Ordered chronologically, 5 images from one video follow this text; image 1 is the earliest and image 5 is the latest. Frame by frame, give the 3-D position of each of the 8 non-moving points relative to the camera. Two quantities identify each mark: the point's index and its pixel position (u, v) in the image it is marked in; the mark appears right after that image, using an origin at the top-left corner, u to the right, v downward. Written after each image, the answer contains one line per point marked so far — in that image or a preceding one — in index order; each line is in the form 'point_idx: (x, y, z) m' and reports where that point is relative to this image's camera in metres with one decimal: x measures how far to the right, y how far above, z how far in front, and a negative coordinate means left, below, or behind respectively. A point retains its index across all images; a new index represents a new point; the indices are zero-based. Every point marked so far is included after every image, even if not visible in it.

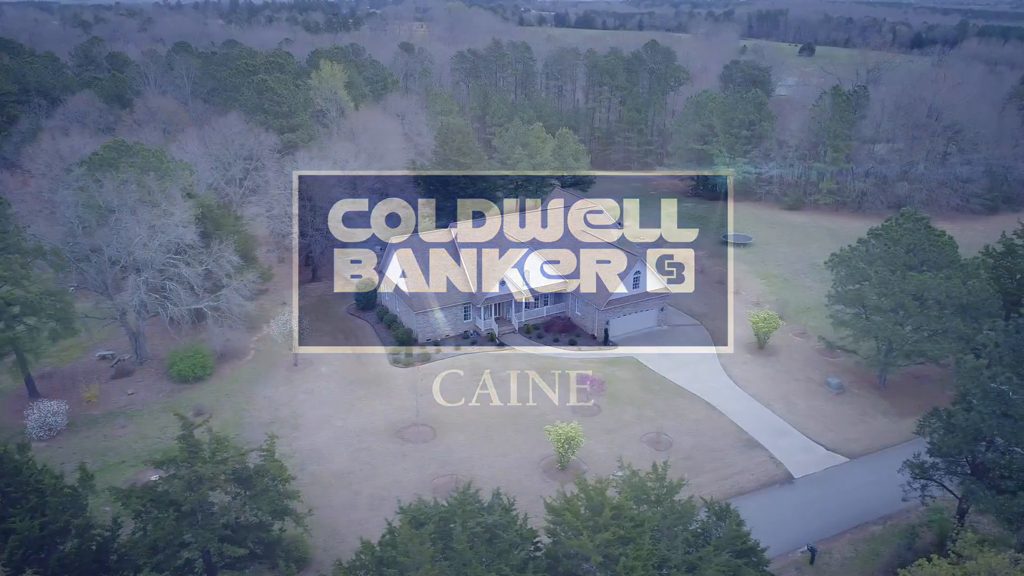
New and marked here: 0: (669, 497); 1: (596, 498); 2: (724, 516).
0: (+3.4, -4.6, +15.7) m
1: (+1.7, -4.3, +14.5) m
2: (+4.6, -5.1, +15.9) m
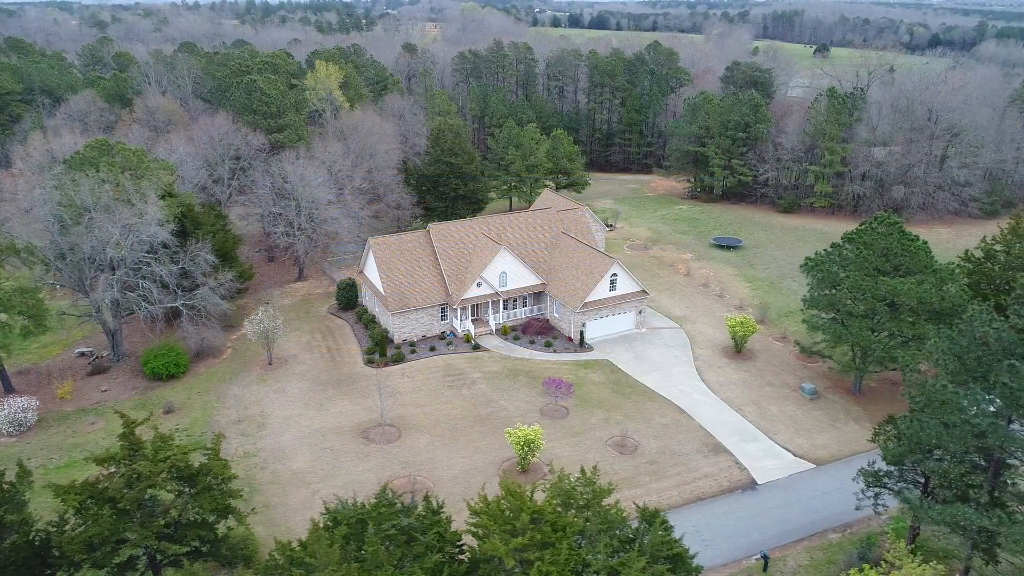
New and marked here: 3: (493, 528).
0: (+1.8, -4.6, +15.6) m
1: (+0.1, -4.3, +14.5) m
2: (+3.1, -5.2, +15.8) m
3: (-0.4, -4.7, +14.0) m
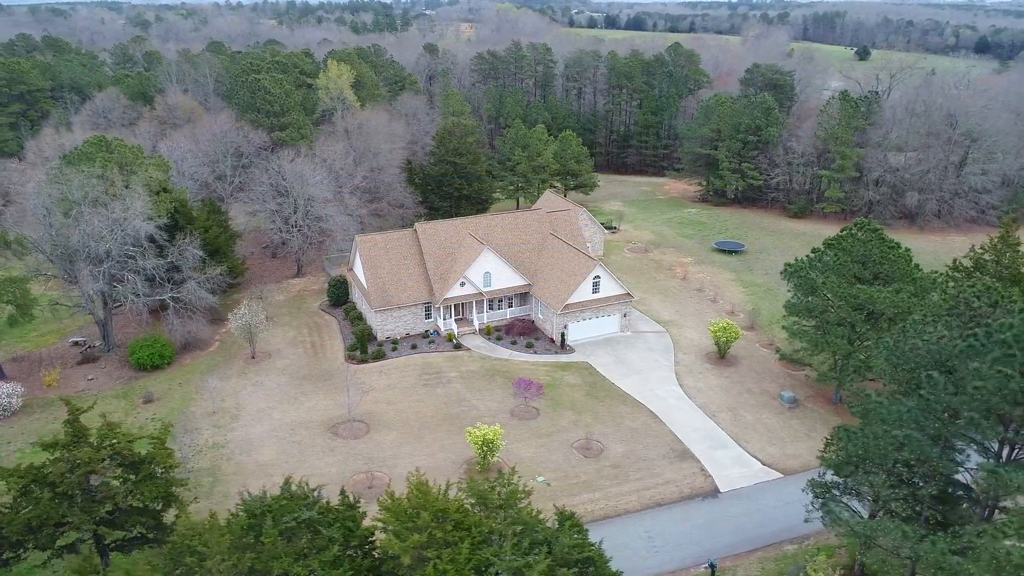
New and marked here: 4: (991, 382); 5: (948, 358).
0: (0.0, -4.7, +15.6) m
1: (-1.8, -4.3, +14.6) m
2: (+1.2, -5.2, +15.7) m
3: (-2.3, -4.7, +14.1) m
4: (+8.7, -1.7, +13.0) m
5: (+8.8, -1.4, +14.5) m
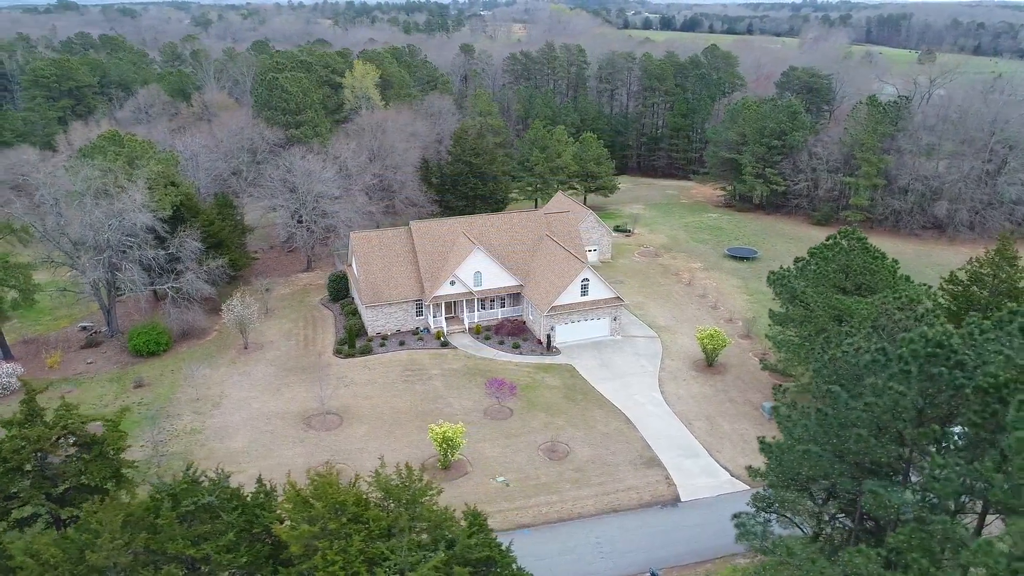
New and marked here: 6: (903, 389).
0: (-2.0, -4.6, +15.8) m
1: (-3.8, -4.2, +14.9) m
2: (-0.8, -5.2, +15.8) m
3: (-4.4, -4.6, +14.5) m
4: (+6.5, -1.9, +12.5) m
5: (+6.8, -1.7, +14.0) m
6: (+6.7, -1.7, +12.3) m
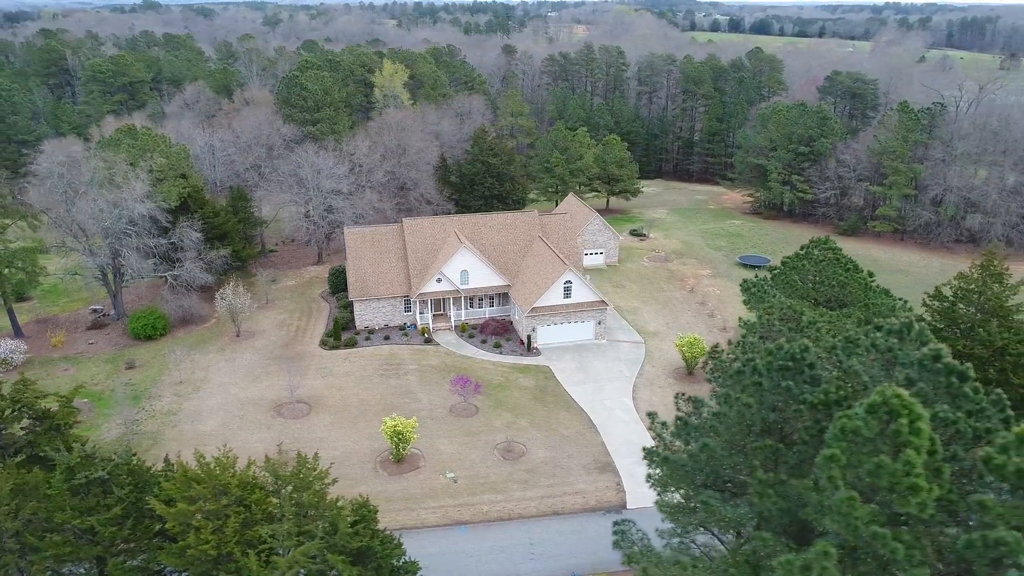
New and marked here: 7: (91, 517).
0: (-4.5, -4.5, +16.2) m
1: (-6.4, -4.0, +15.5) m
2: (-3.3, -5.1, +16.1) m
3: (-7.0, -4.3, +15.1) m
4: (+3.8, -2.1, +12.2) m
5: (+4.2, -1.8, +13.7) m
6: (+4.0, -1.9, +12.0) m
7: (-8.7, -4.6, +14.6) m
